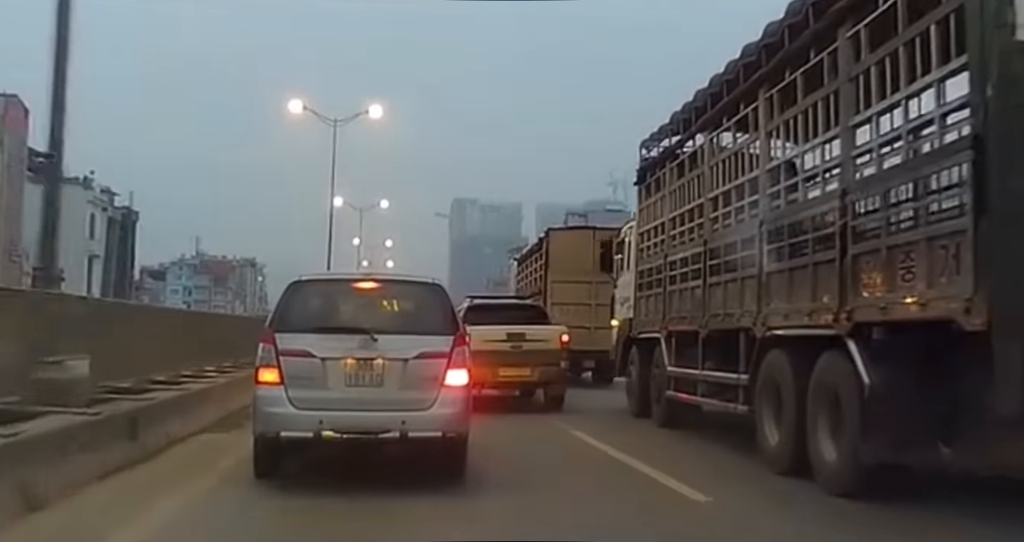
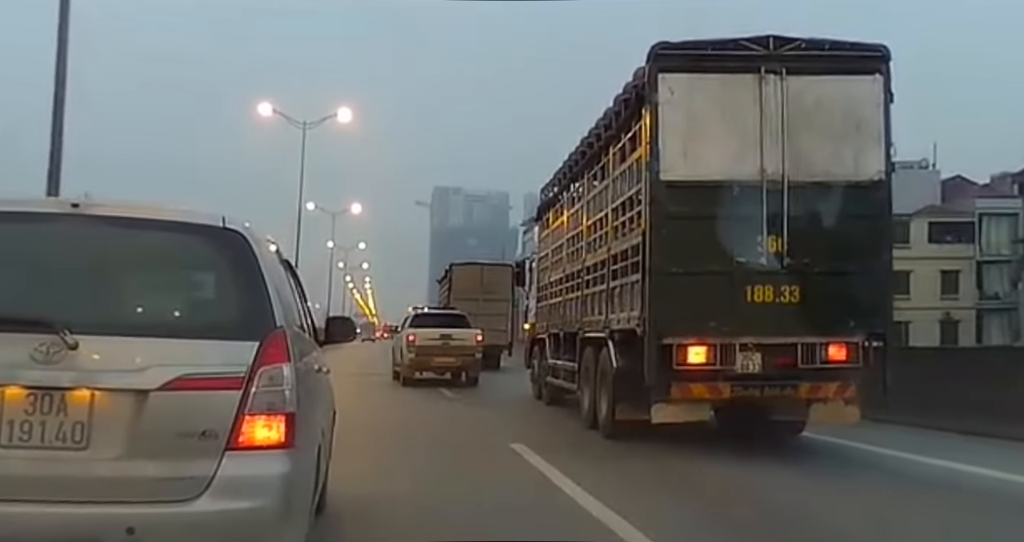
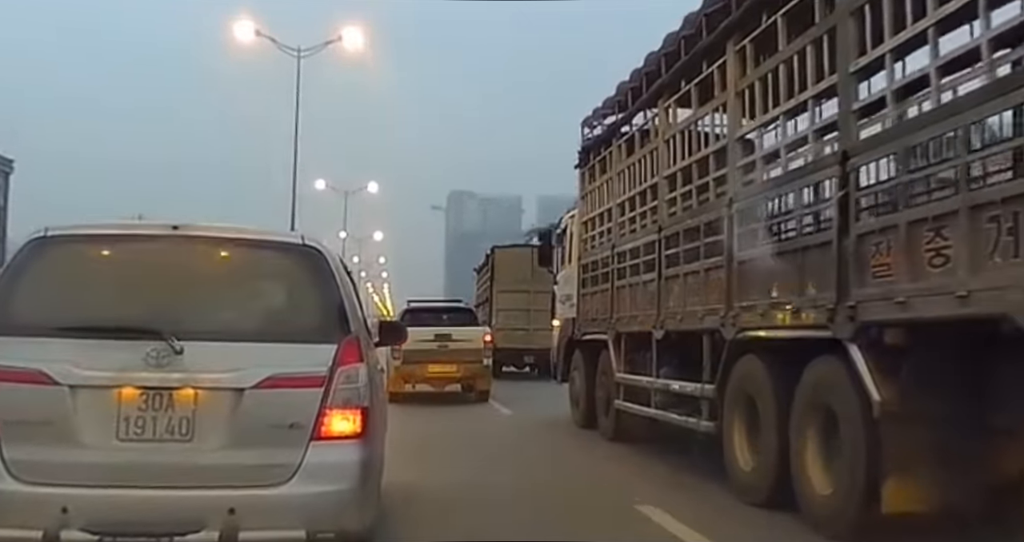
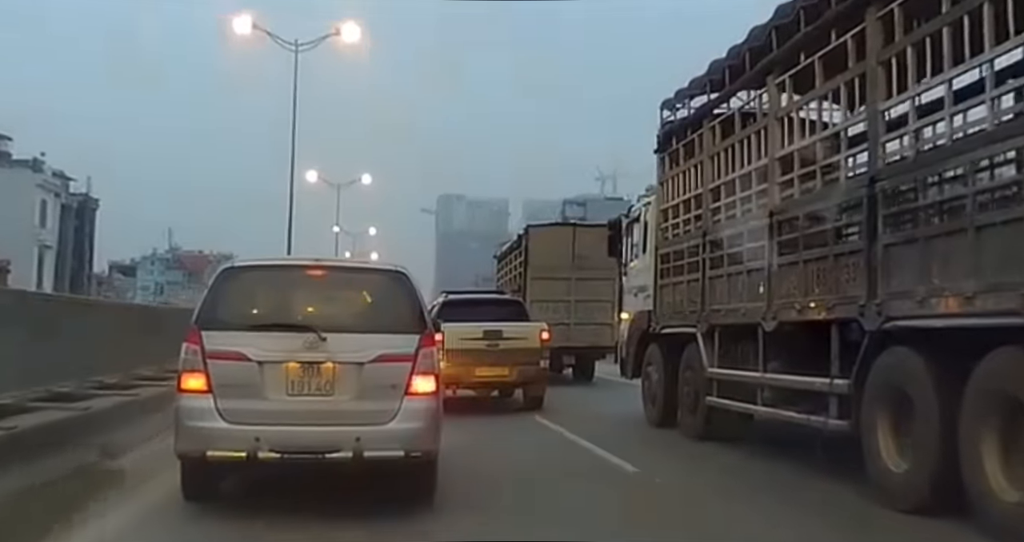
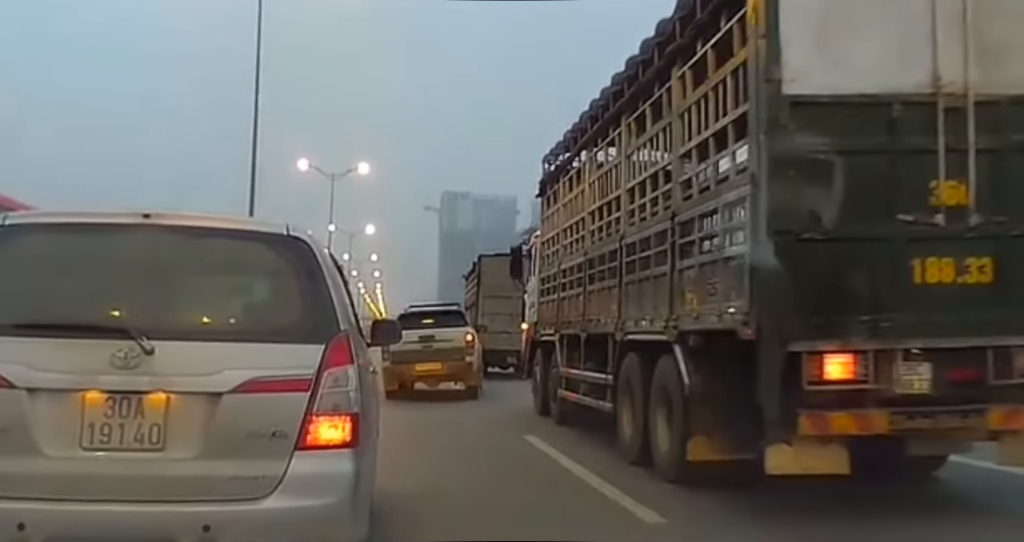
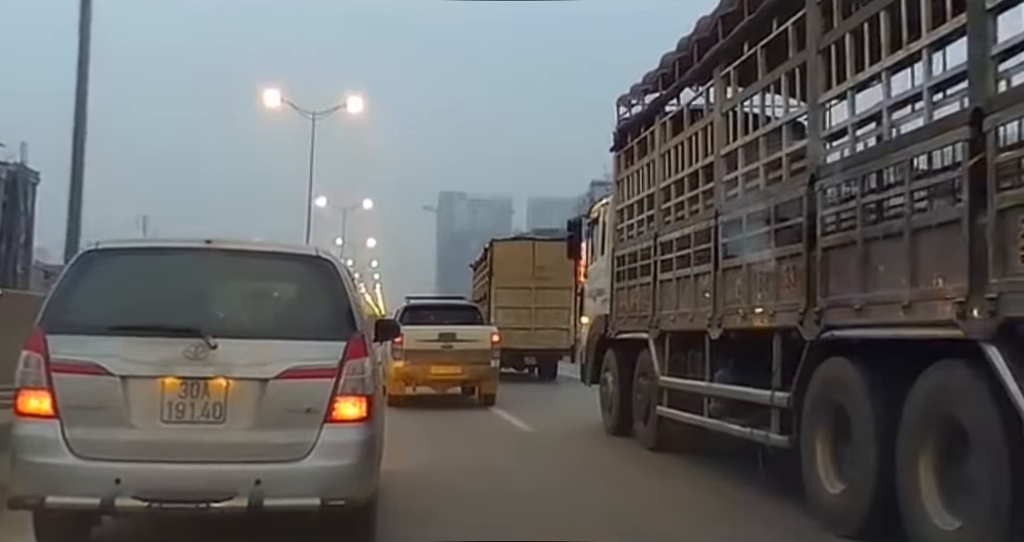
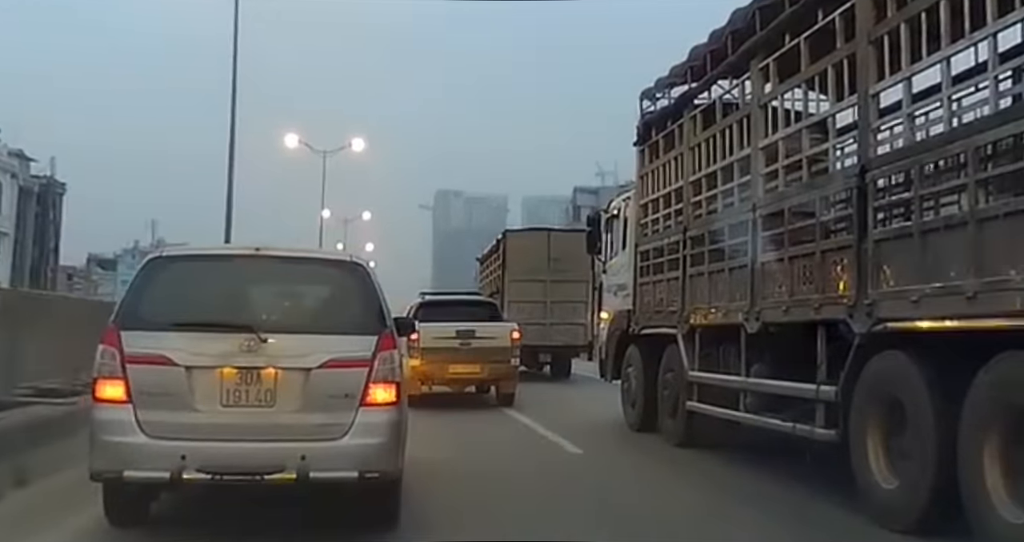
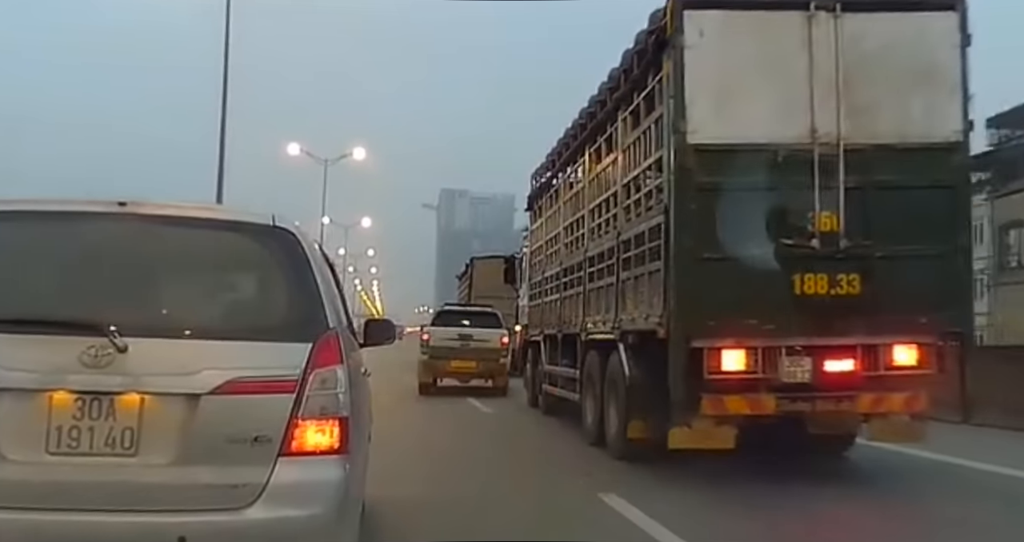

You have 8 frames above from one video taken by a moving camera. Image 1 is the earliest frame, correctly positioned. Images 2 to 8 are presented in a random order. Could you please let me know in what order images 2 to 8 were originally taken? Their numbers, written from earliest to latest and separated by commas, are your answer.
4, 7, 6, 3, 5, 8, 2
